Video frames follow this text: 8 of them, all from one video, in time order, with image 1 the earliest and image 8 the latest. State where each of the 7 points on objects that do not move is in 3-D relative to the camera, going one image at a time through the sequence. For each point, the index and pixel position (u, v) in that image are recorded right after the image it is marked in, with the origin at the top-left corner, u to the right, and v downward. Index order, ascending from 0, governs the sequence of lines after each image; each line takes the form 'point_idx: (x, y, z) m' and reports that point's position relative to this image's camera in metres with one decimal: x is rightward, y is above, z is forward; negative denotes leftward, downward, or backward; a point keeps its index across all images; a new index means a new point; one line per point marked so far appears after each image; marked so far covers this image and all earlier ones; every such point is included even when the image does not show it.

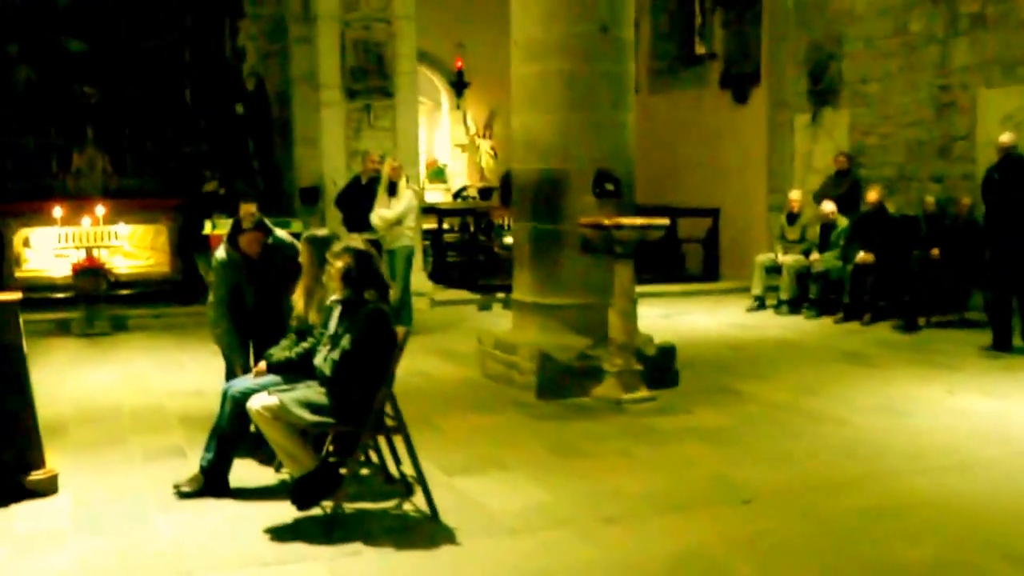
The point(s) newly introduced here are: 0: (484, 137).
0: (-0.3, +1.8, +18.6) m
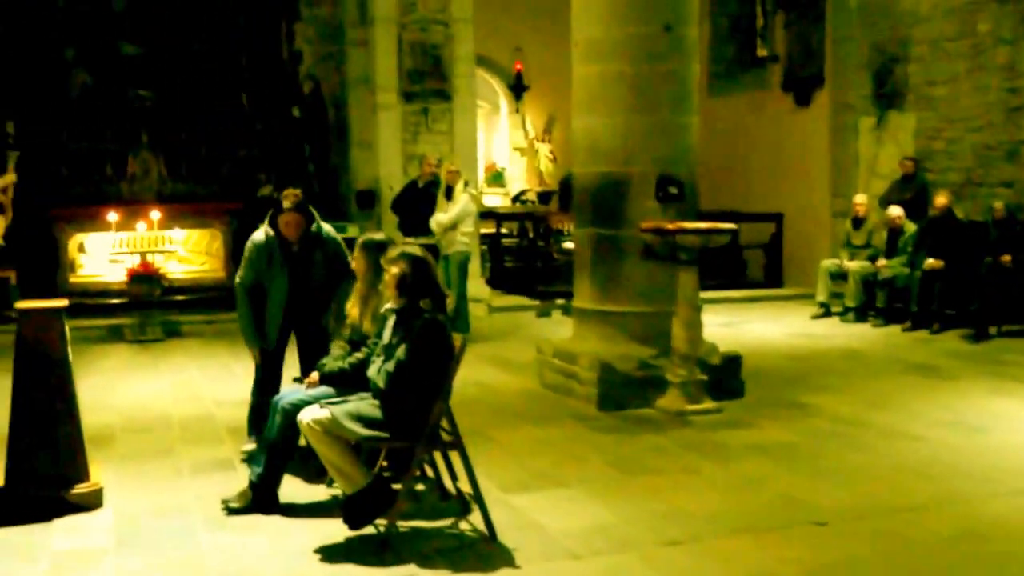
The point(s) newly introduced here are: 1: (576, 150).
0: (+0.4, +1.7, +18.4) m
1: (+0.3, +0.7, +8.0) m
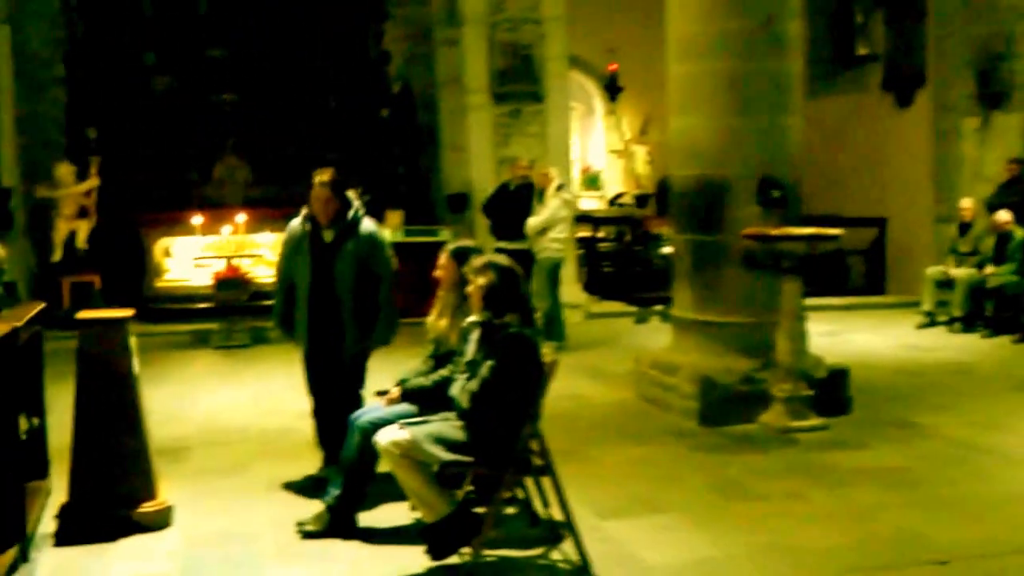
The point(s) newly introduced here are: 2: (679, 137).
0: (+1.4, +1.6, +18.0) m
1: (+0.8, +0.7, +7.6) m
2: (+0.8, +0.7, +7.5) m
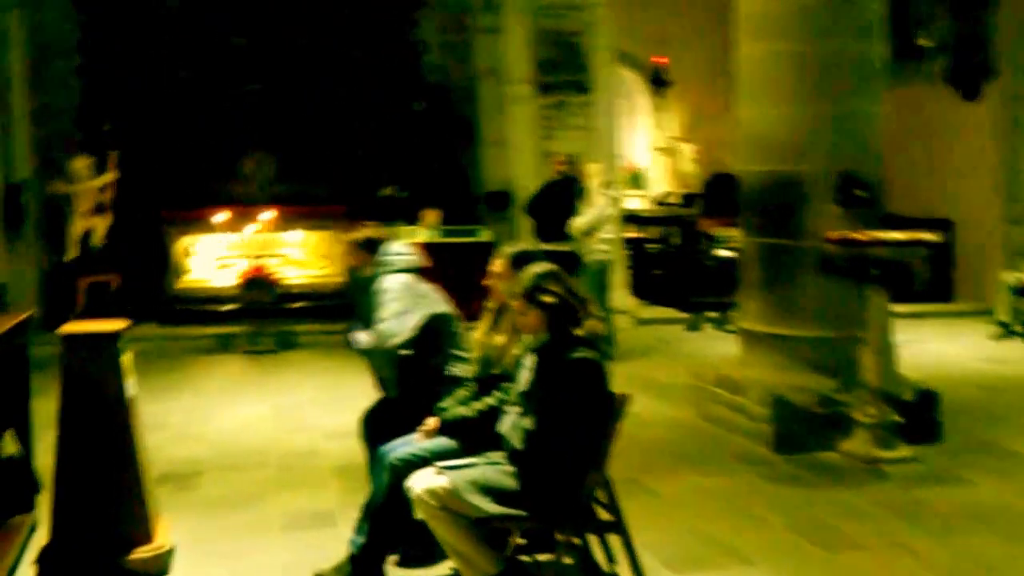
0: (+1.9, +1.6, +17.2) m
1: (+1.0, +0.6, +6.9) m
2: (+1.0, +0.7, +6.7) m
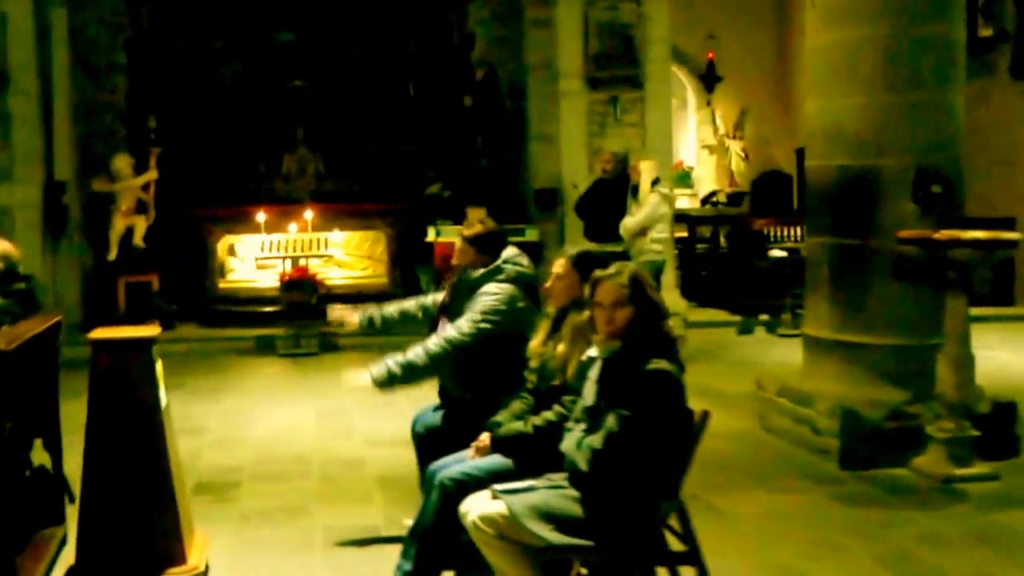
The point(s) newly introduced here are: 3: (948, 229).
0: (+2.4, +1.6, +16.8) m
1: (+1.2, +0.6, +6.5) m
2: (+1.2, +0.7, +6.4) m
3: (+1.6, +0.2, +5.6) m
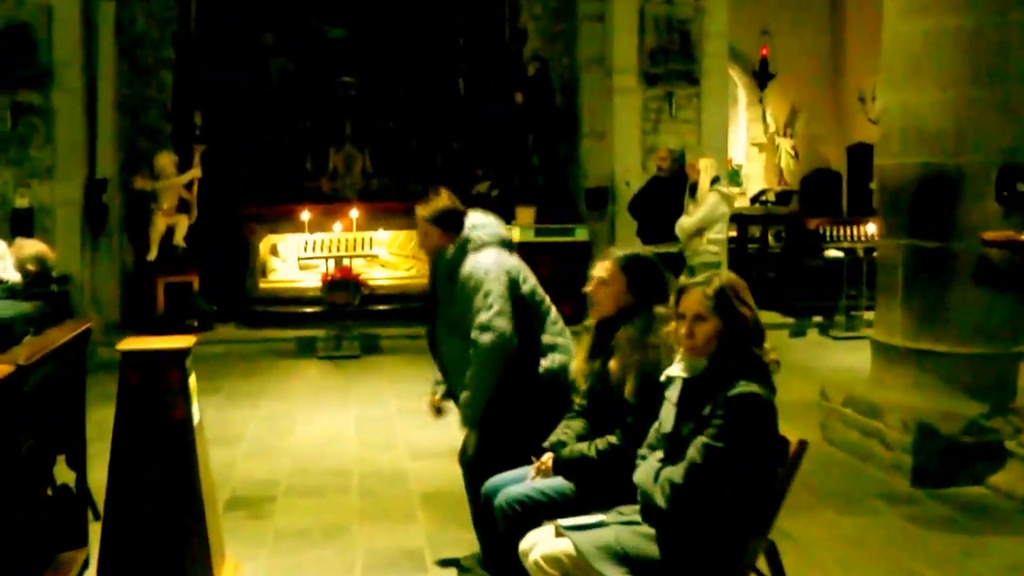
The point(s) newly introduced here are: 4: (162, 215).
0: (+2.9, +1.6, +16.4) m
1: (+1.4, +0.6, +6.2) m
2: (+1.4, +0.7, +6.0) m
3: (+1.7, +0.2, +5.3) m
4: (-2.3, +0.5, +10.5) m
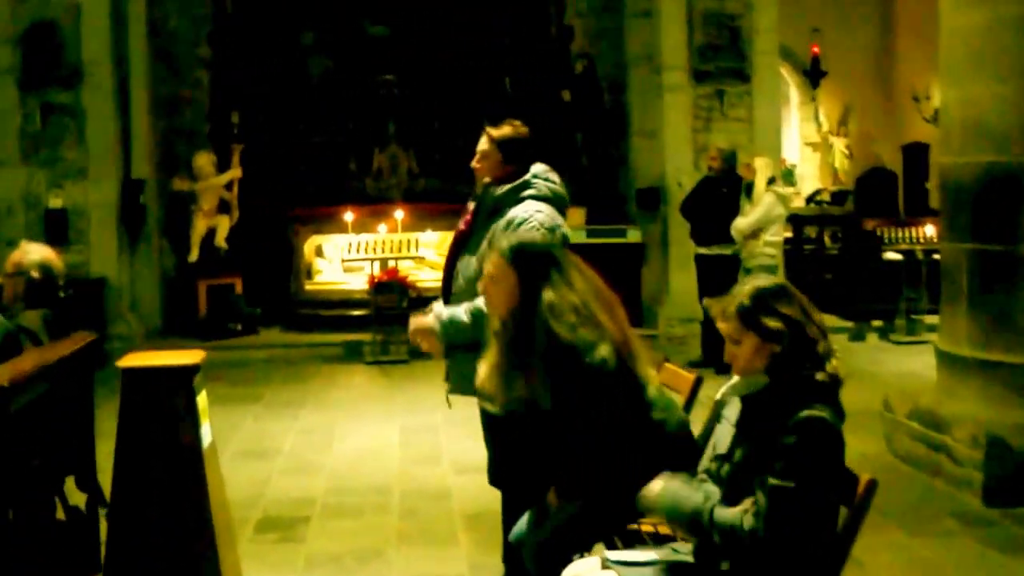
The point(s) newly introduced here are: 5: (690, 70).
0: (+3.4, +1.6, +16.0) m
1: (+1.6, +0.6, +5.8) m
2: (+1.6, +0.6, +5.7) m
3: (+1.9, +0.2, +4.9) m
4: (-2.0, +0.5, +10.3) m
5: (+1.2, +1.4, +10.4) m
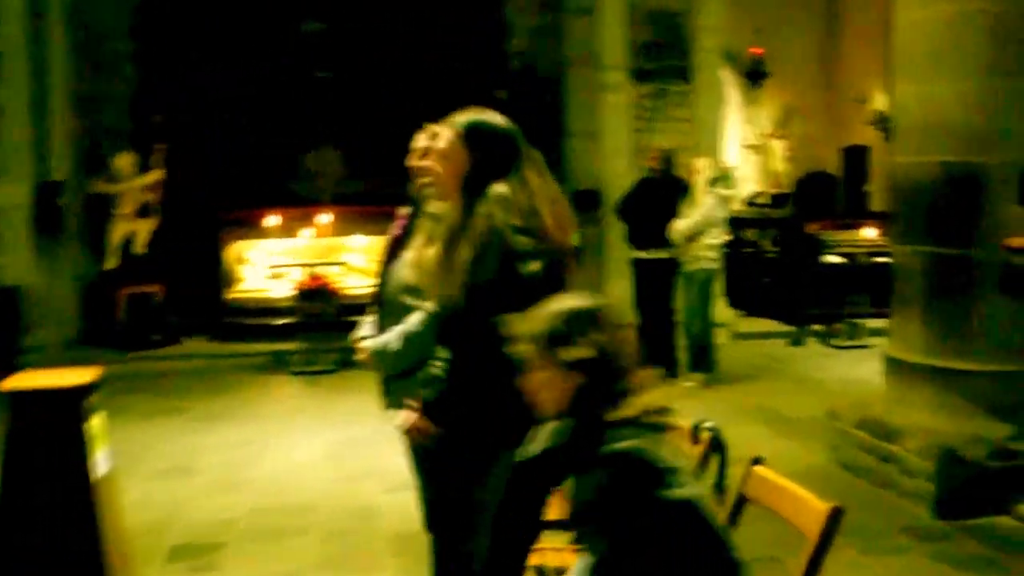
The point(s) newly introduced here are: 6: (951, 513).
0: (+2.8, +1.5, +15.9) m
1: (+1.4, +0.6, +5.6) m
2: (+1.4, +0.6, +5.5) m
3: (+1.7, +0.1, +4.7) m
4: (-2.4, +0.4, +9.9) m
5: (+0.7, +1.4, +10.1) m
6: (+1.4, -0.7, +4.9) m
